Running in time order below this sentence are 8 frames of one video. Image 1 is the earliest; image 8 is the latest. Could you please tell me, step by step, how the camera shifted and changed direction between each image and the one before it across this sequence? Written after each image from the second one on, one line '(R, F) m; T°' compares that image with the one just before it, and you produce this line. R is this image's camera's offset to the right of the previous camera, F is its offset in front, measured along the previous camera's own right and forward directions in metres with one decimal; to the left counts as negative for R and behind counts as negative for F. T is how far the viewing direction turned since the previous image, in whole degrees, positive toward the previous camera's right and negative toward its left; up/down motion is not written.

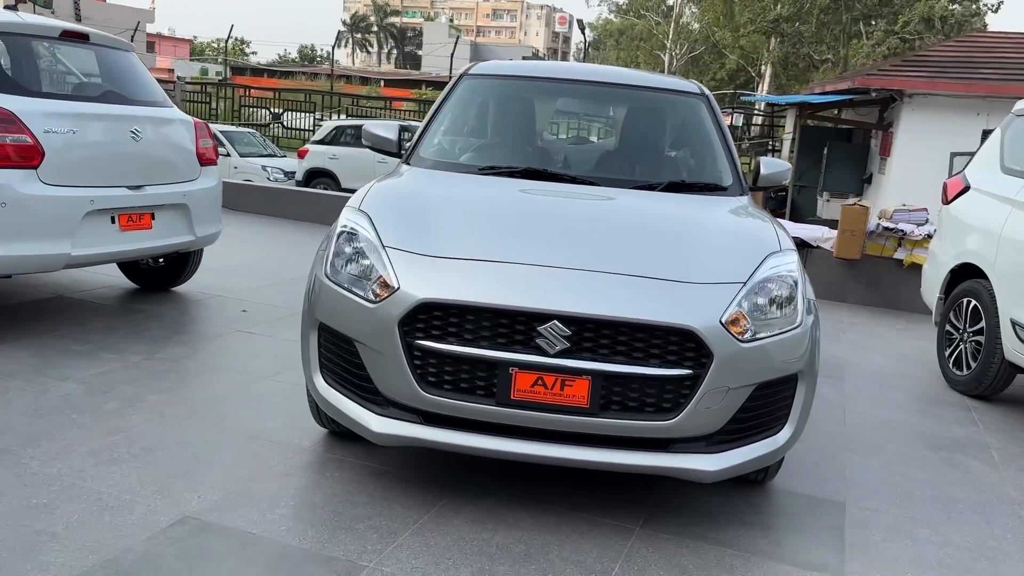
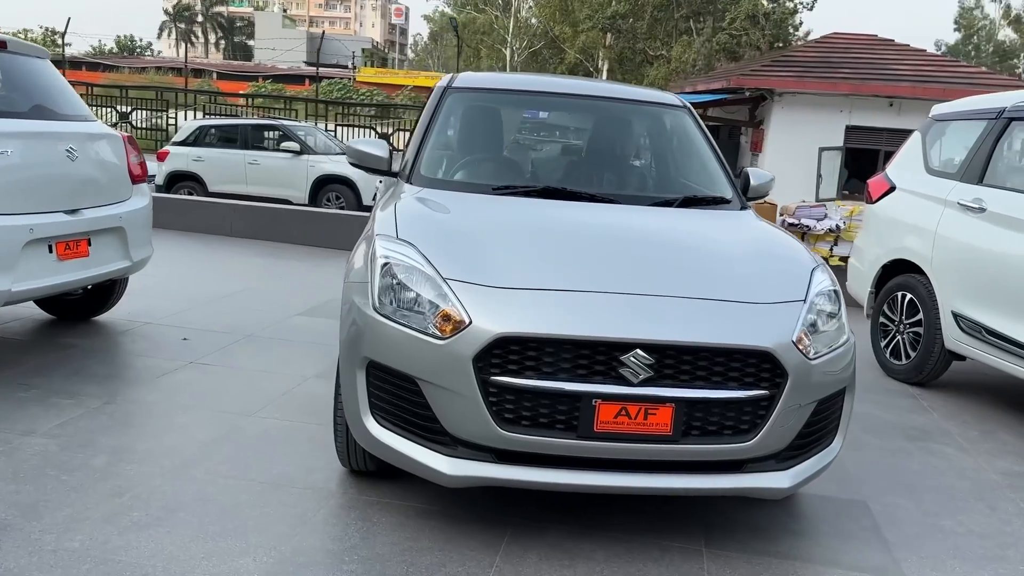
(-0.7, +0.2) m; +10°
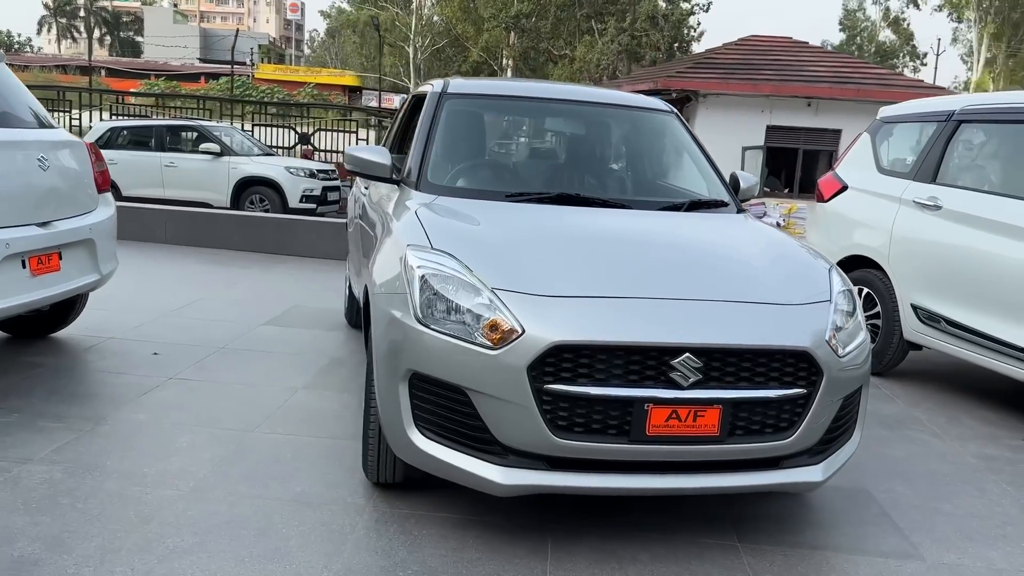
(-0.5, 0.0) m; +6°
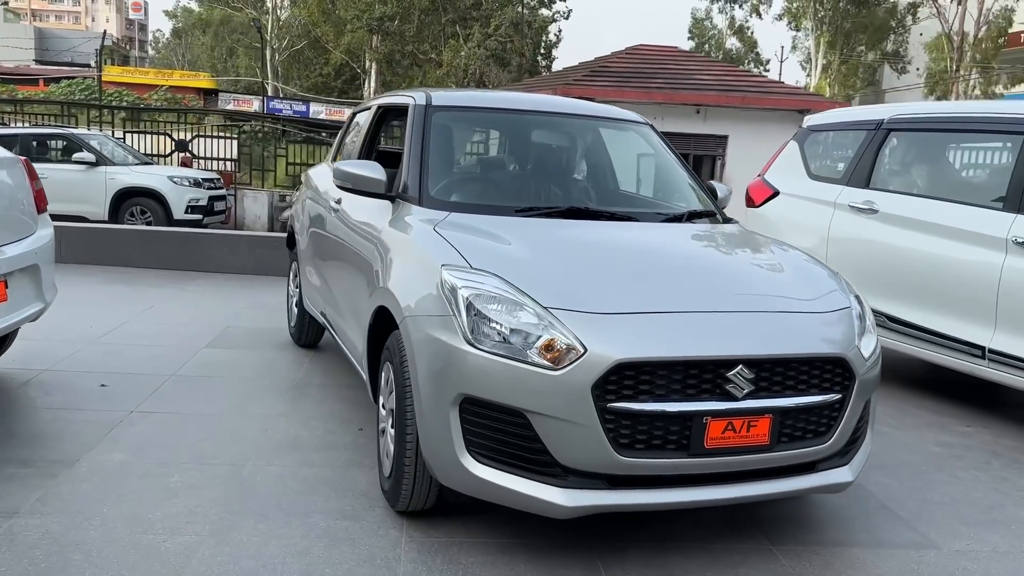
(-0.6, +0.1) m; +9°
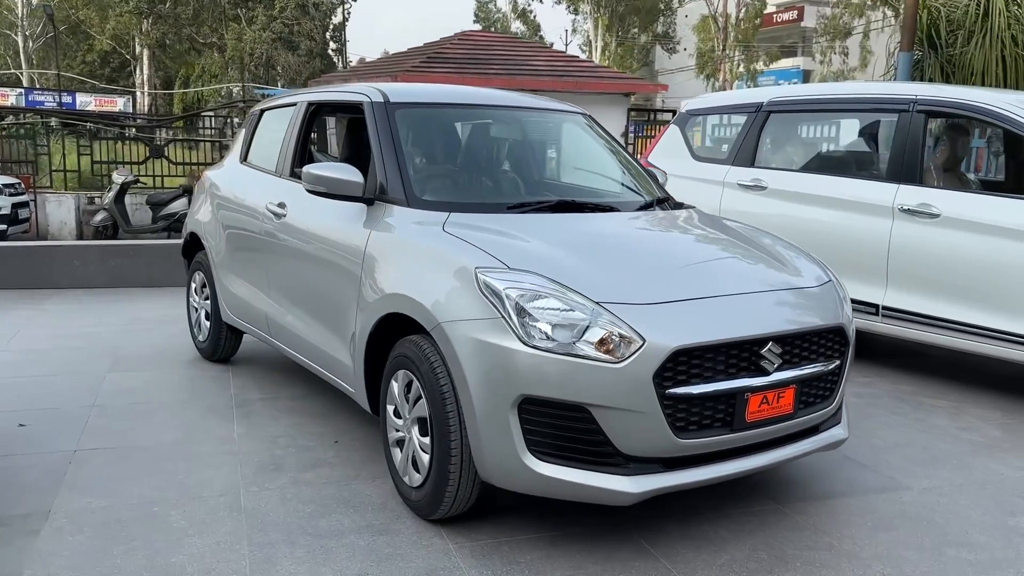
(-0.8, +0.1) m; +13°
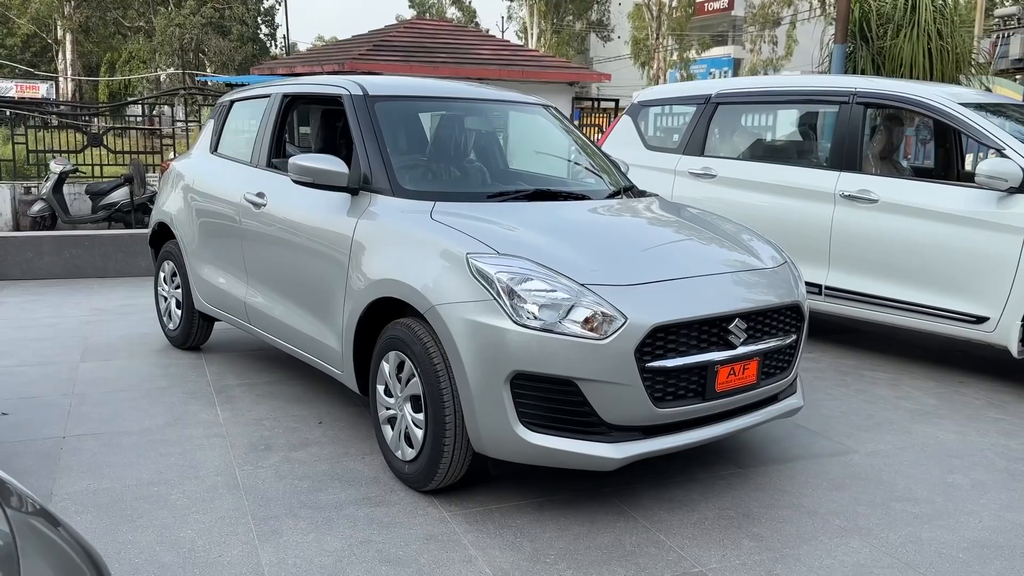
(-0.2, -0.2) m; +4°
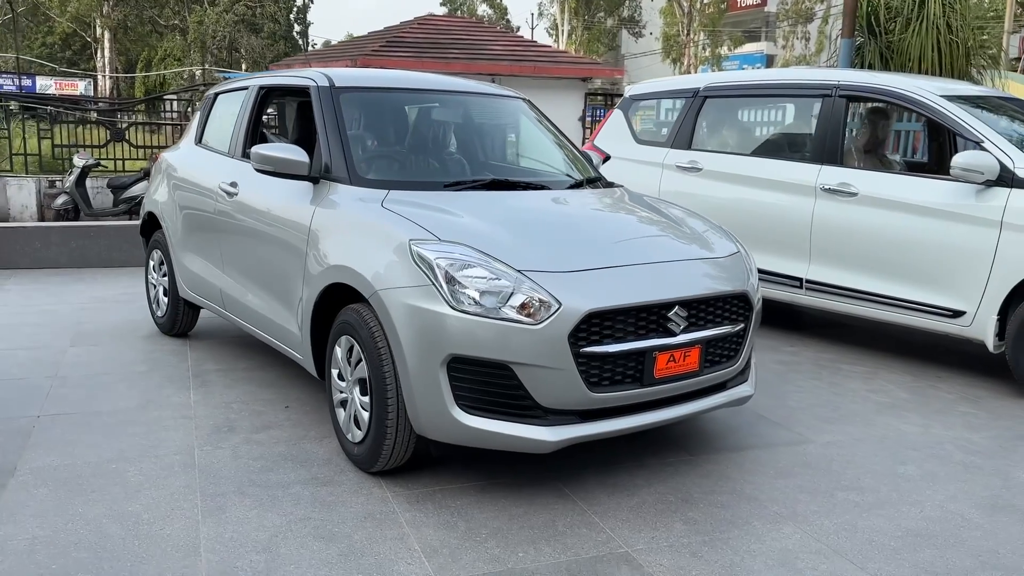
(+0.3, -0.1) m; -2°
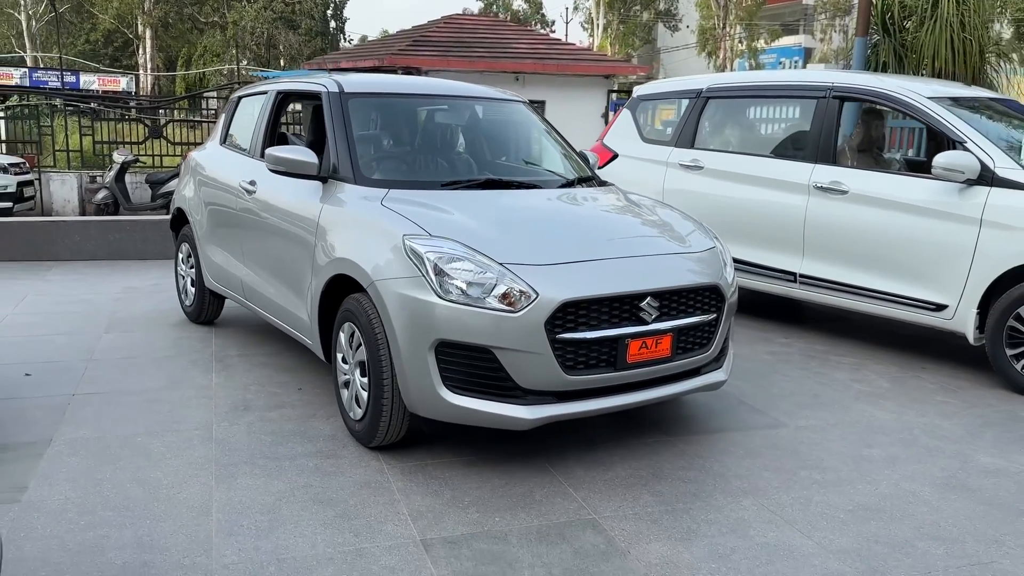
(+0.2, -0.3) m; -2°
